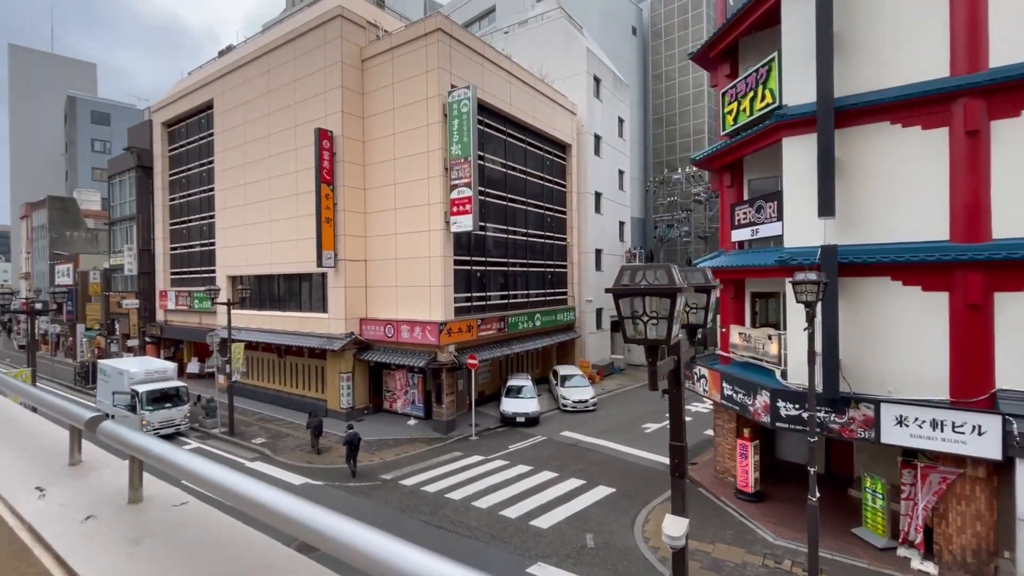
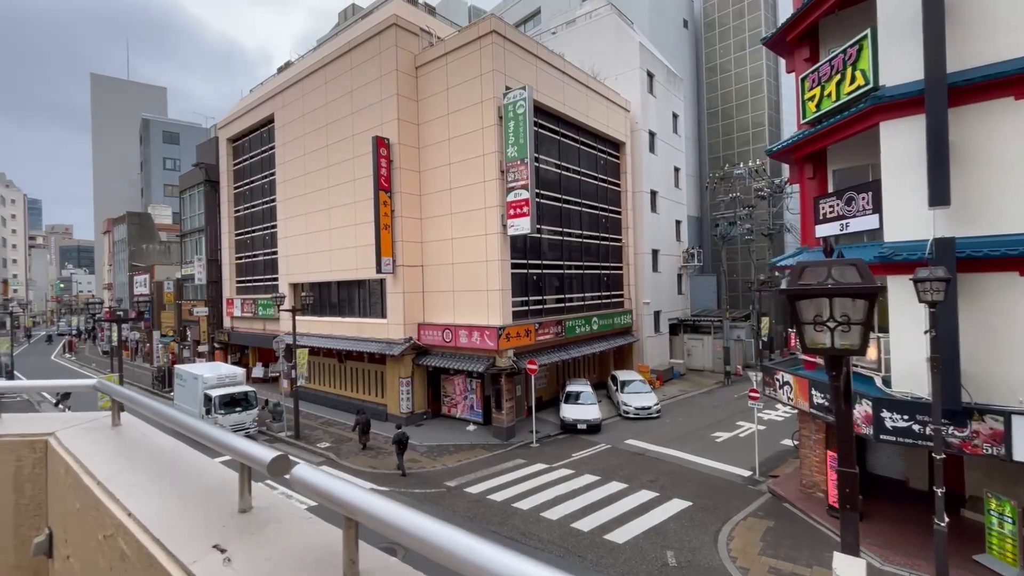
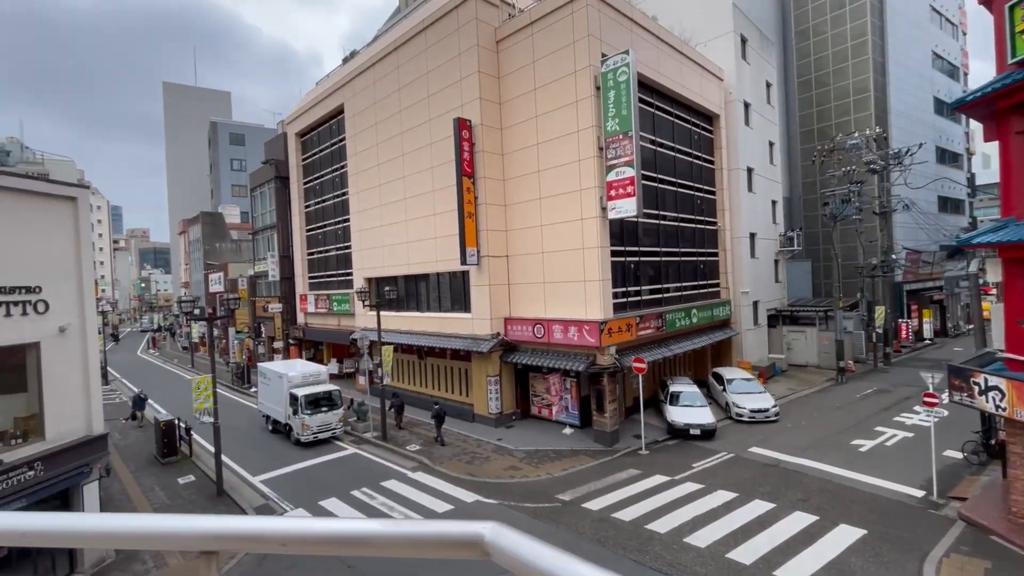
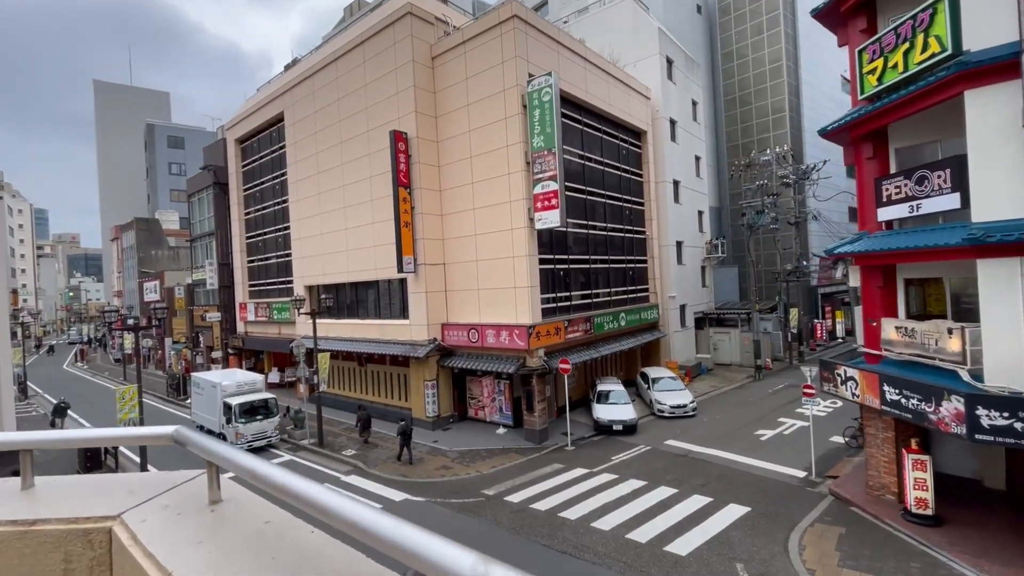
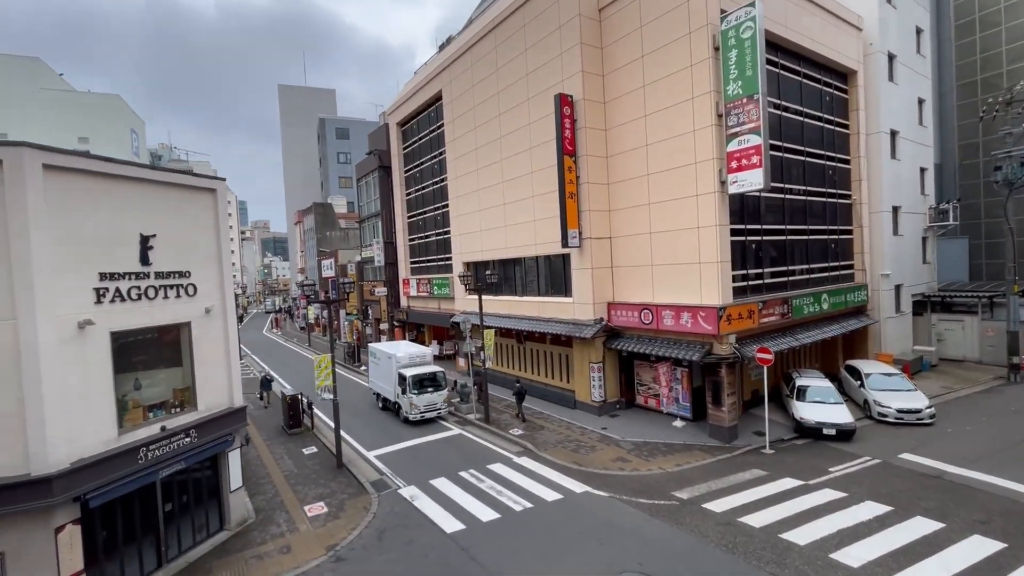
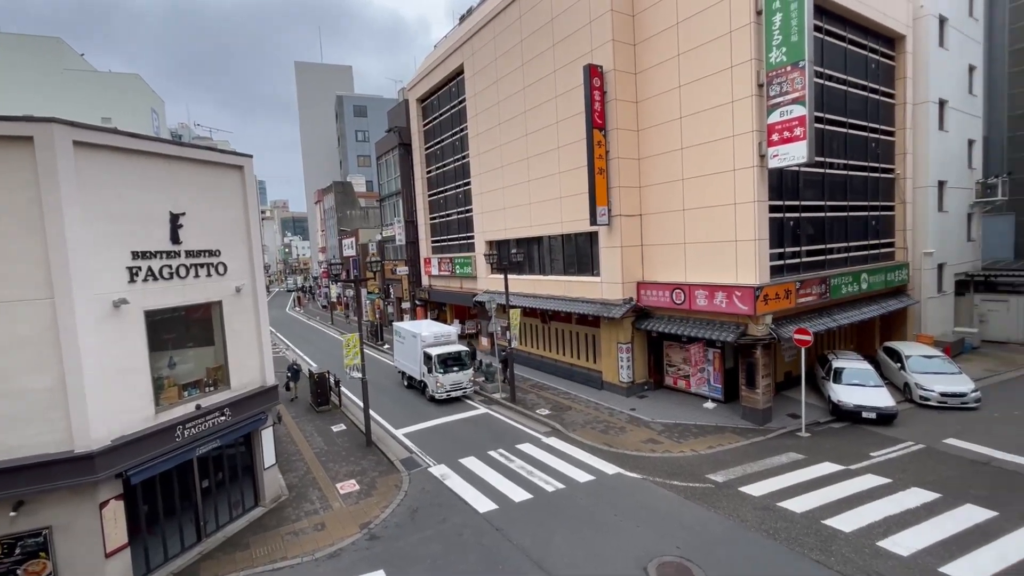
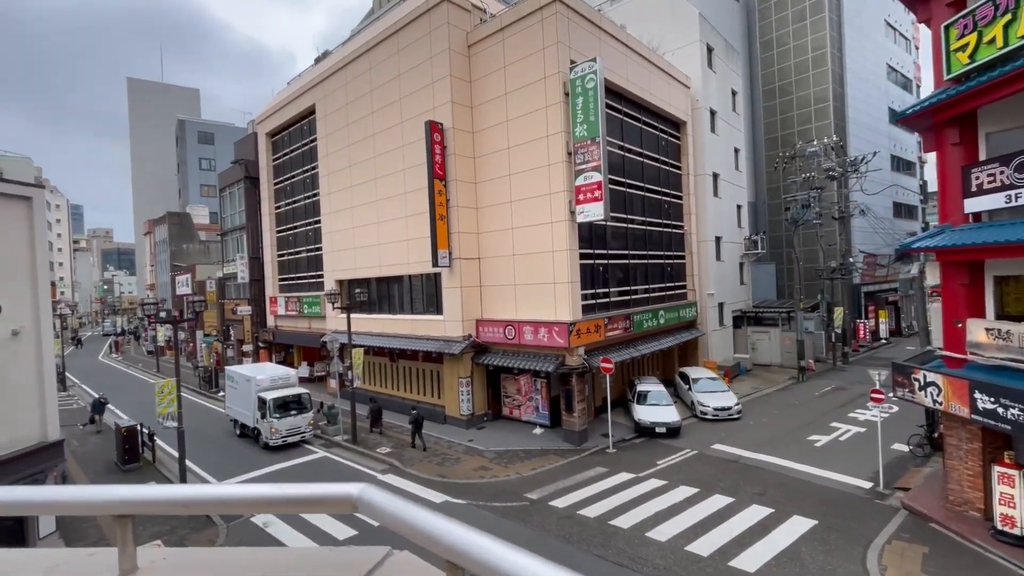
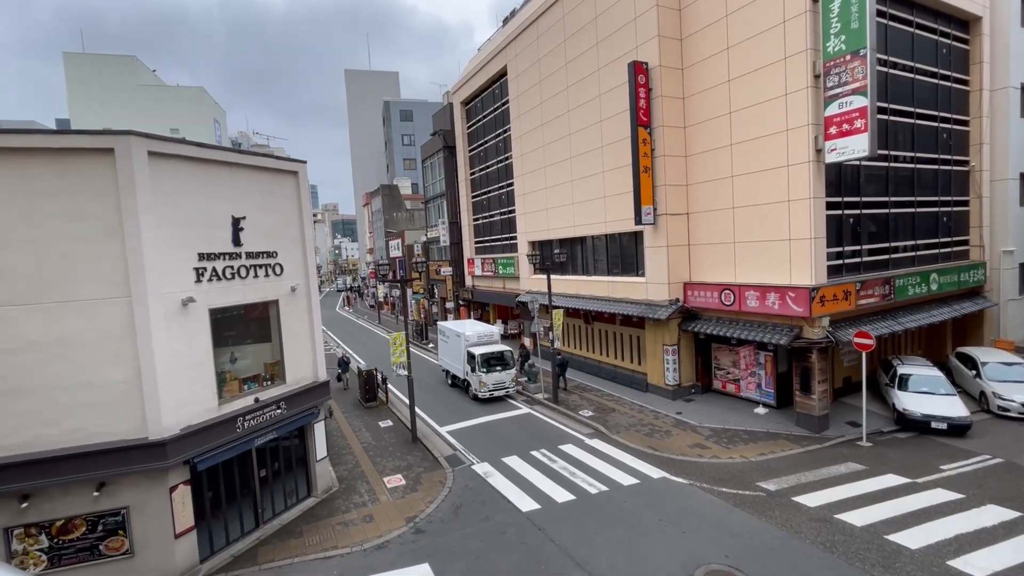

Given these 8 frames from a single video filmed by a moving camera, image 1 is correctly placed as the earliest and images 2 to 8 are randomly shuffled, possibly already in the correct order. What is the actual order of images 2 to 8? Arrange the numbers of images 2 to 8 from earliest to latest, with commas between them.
2, 4, 7, 3, 5, 8, 6
